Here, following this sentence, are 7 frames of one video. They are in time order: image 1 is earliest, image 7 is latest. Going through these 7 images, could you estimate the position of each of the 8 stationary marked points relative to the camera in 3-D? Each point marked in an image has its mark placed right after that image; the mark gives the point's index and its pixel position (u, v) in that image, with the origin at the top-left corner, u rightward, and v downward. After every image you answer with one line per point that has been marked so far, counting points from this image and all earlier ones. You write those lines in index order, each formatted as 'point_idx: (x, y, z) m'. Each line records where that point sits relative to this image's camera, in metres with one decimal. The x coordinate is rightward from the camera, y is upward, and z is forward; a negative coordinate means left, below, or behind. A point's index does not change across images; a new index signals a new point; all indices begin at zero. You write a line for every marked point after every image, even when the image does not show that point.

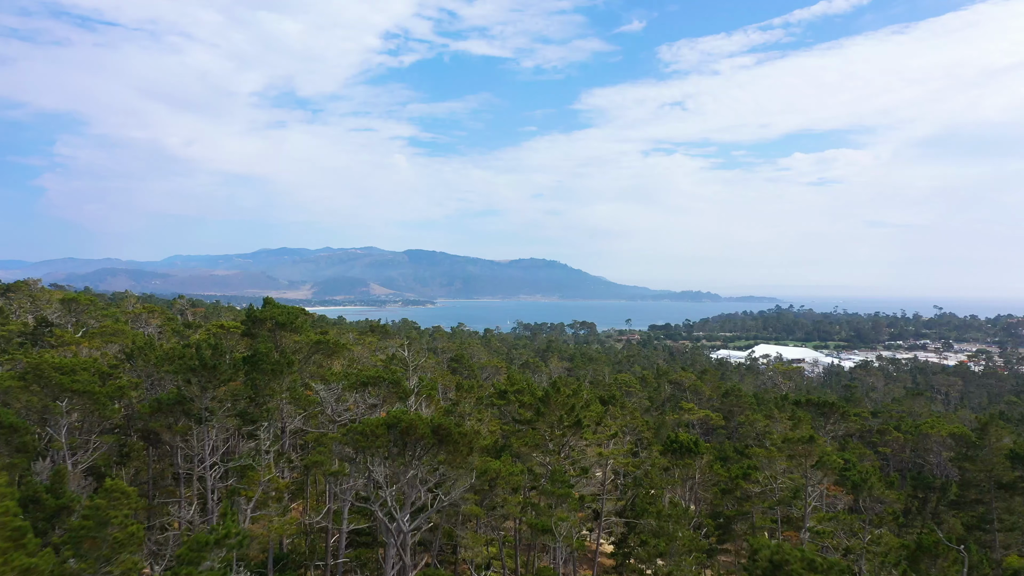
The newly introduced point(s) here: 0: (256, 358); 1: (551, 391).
0: (-7.5, -2.0, +13.2) m
1: (+1.4, -3.7, +16.3) m
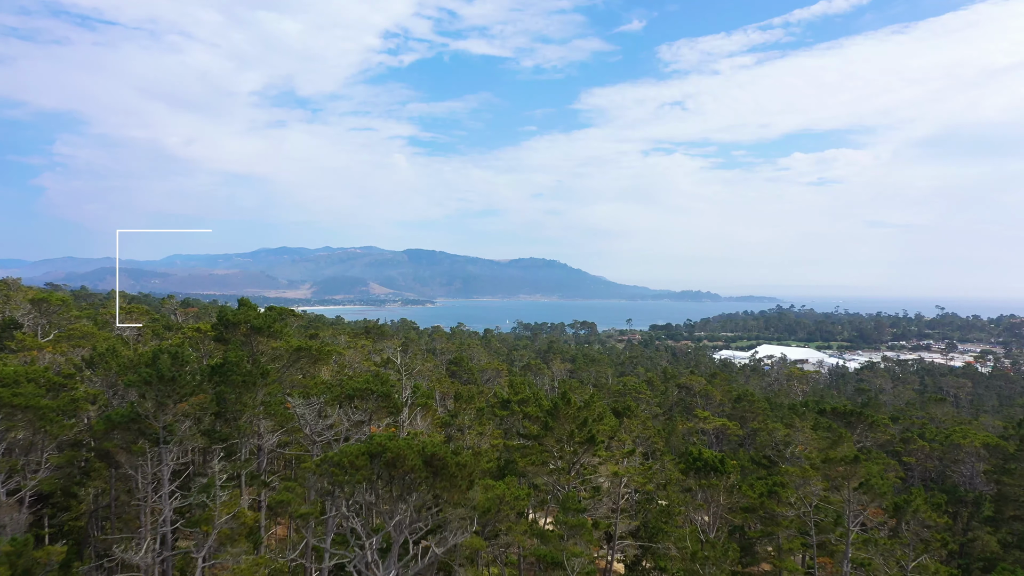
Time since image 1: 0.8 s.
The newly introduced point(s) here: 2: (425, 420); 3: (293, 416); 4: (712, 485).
0: (-7.3, -2.0, +11.5) m
1: (+1.5, -3.7, +14.6) m
2: (-3.1, -4.6, +16.9) m
3: (-5.9, -3.4, +12.2) m
4: (+6.3, -6.2, +14.4) m
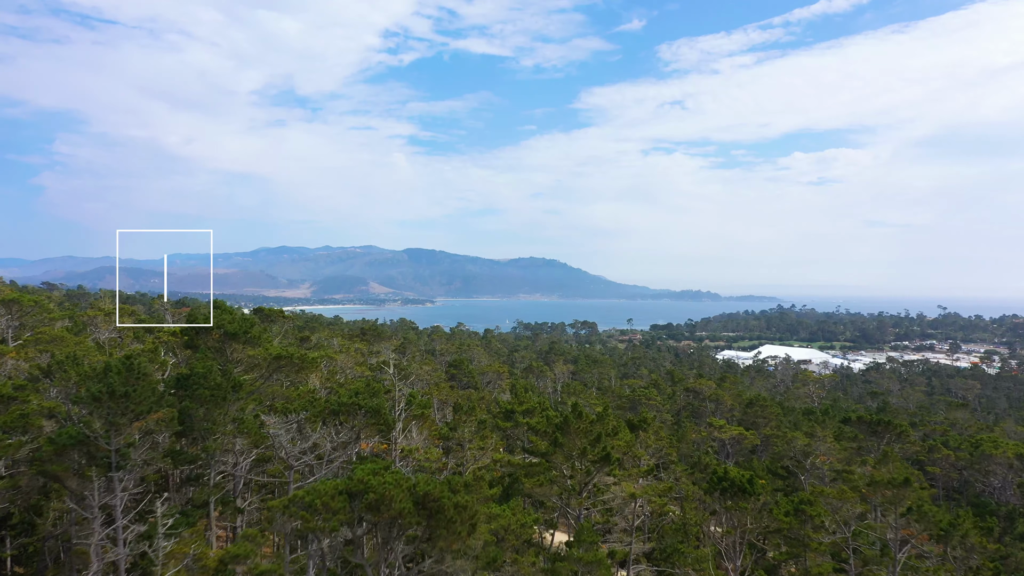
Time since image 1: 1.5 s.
0: (-7.2, -2.1, +10.1) m
1: (+1.7, -3.7, +13.2) m
2: (-3.0, -4.6, +15.5) m
3: (-5.7, -3.4, +10.8) m
4: (+6.5, -6.3, +13.0) m
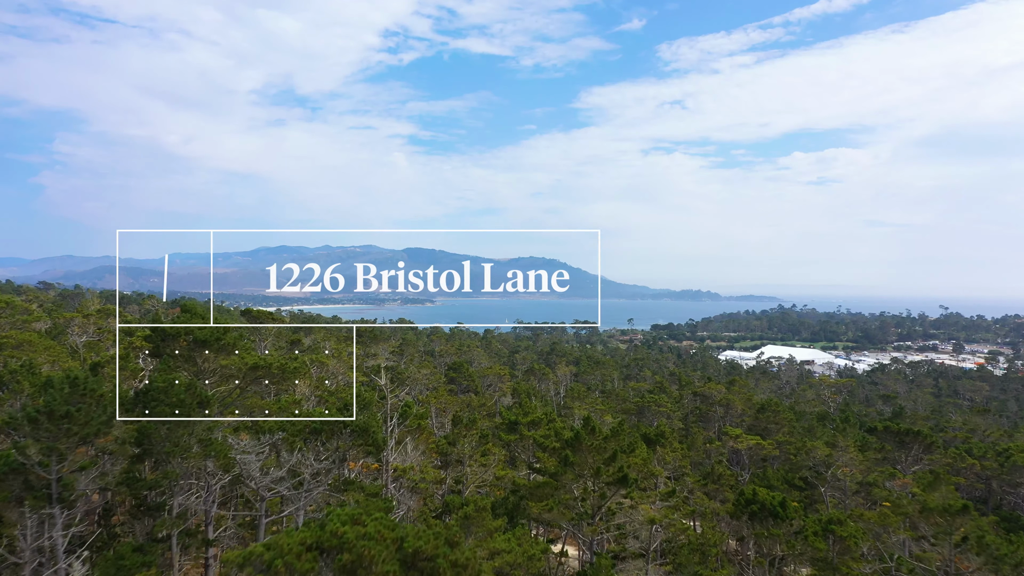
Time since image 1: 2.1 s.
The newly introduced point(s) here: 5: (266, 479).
0: (-7.0, -2.1, +8.7) m
1: (+1.8, -3.7, +11.9) m
2: (-2.8, -4.7, +14.1) m
3: (-5.6, -3.5, +9.5) m
4: (+6.6, -6.3, +11.7) m
5: (-5.1, -3.9, +9.6) m
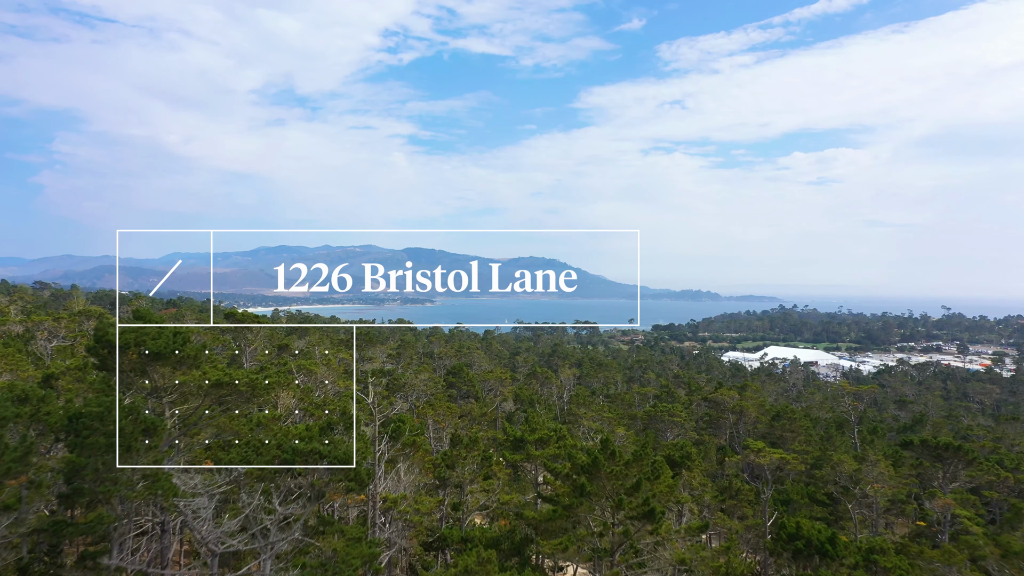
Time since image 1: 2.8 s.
0: (-6.8, -2.1, +7.2) m
1: (+2.0, -3.8, +10.3) m
2: (-2.7, -4.7, +12.6) m
3: (-5.4, -3.5, +7.9) m
4: (+6.8, -6.4, +10.2) m
5: (-4.9, -4.0, +8.1) m
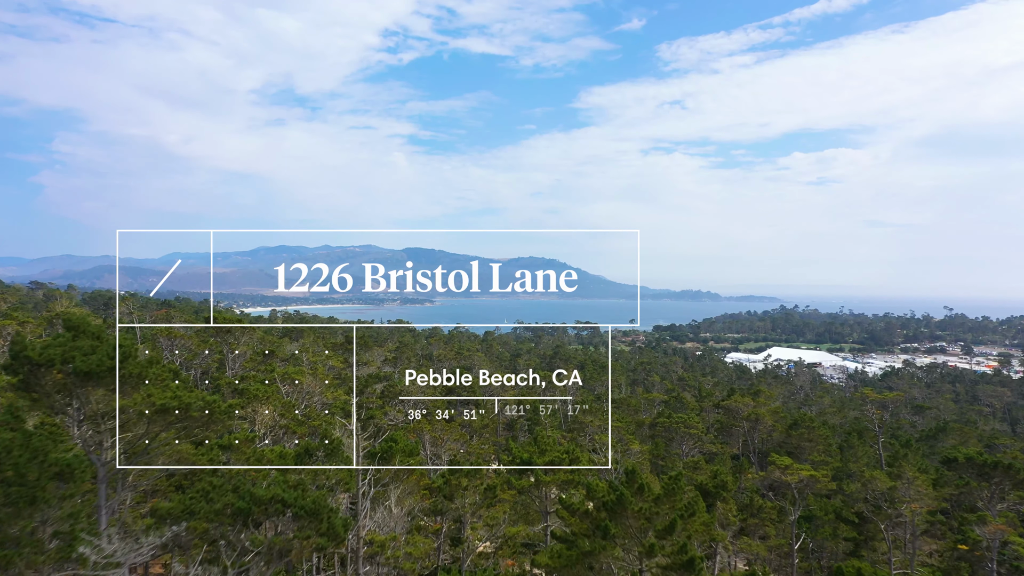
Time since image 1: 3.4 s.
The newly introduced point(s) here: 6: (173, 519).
0: (-6.7, -2.2, +5.6) m
1: (+2.2, -3.9, +8.7) m
2: (-2.5, -4.8, +11.0) m
3: (-5.2, -3.6, +6.3) m
4: (+7.0, -6.4, +8.6) m
5: (-4.7, -4.0, +6.5) m
6: (-5.0, -3.3, +6.9) m
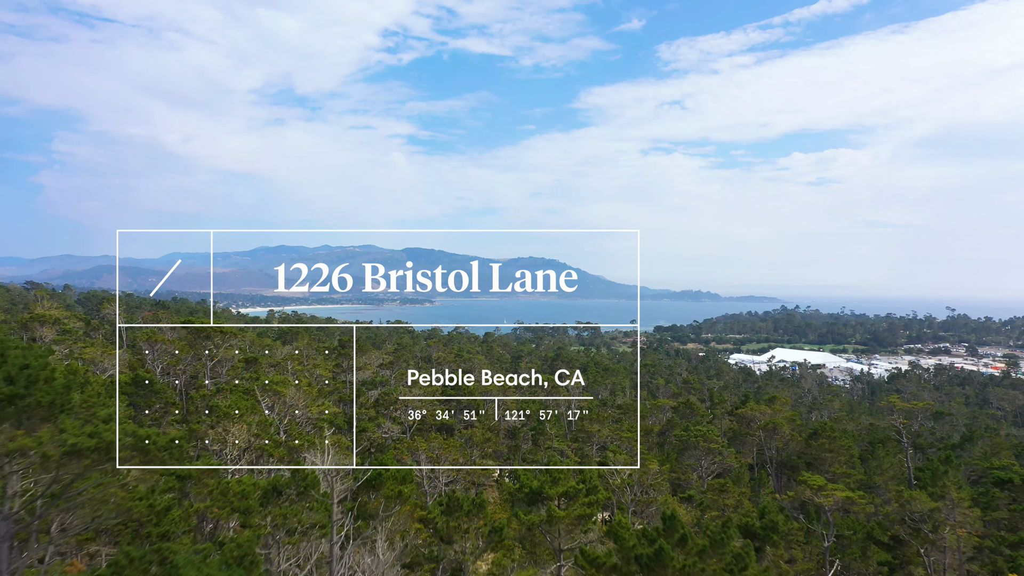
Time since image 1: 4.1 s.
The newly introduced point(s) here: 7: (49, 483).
0: (-6.5, -2.3, +4.0) m
1: (+2.4, -3.9, +7.1) m
2: (-2.3, -4.9, +9.4) m
3: (-5.1, -3.7, +4.7) m
4: (+7.2, -6.5, +7.0) m
5: (-4.5, -4.1, +4.9) m
6: (-4.8, -3.4, +5.3) m
7: (-6.4, -2.8, +6.7) m
